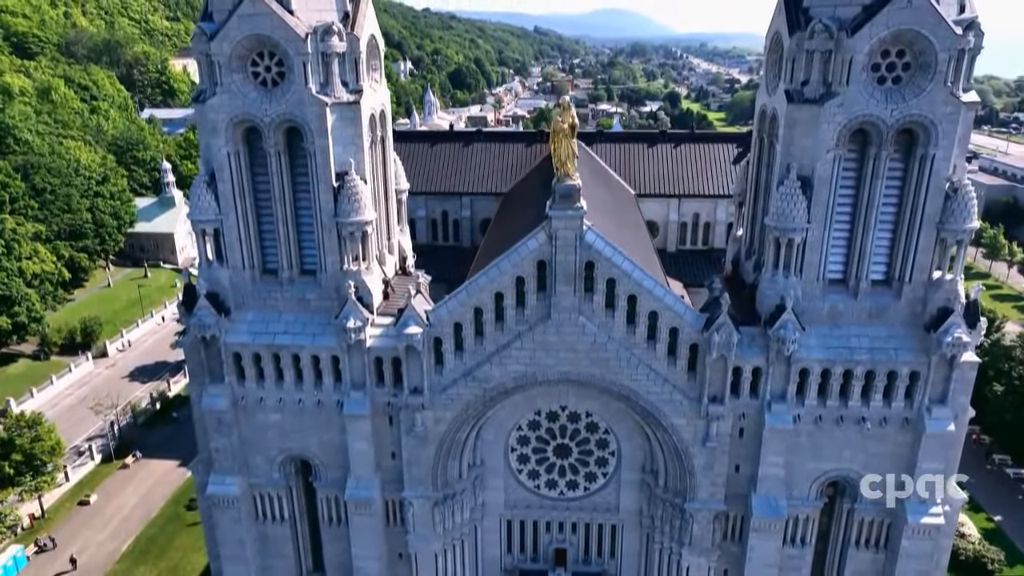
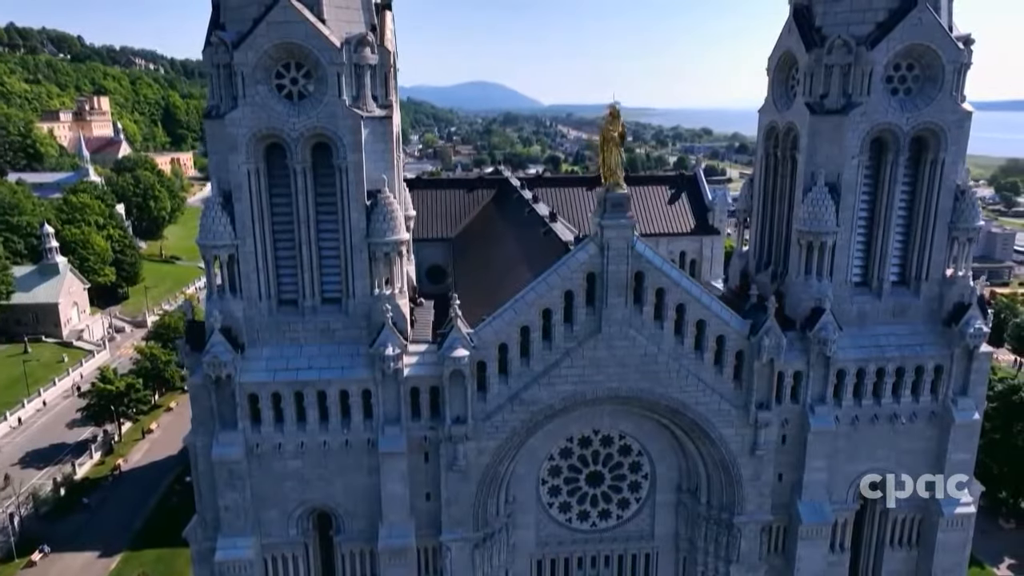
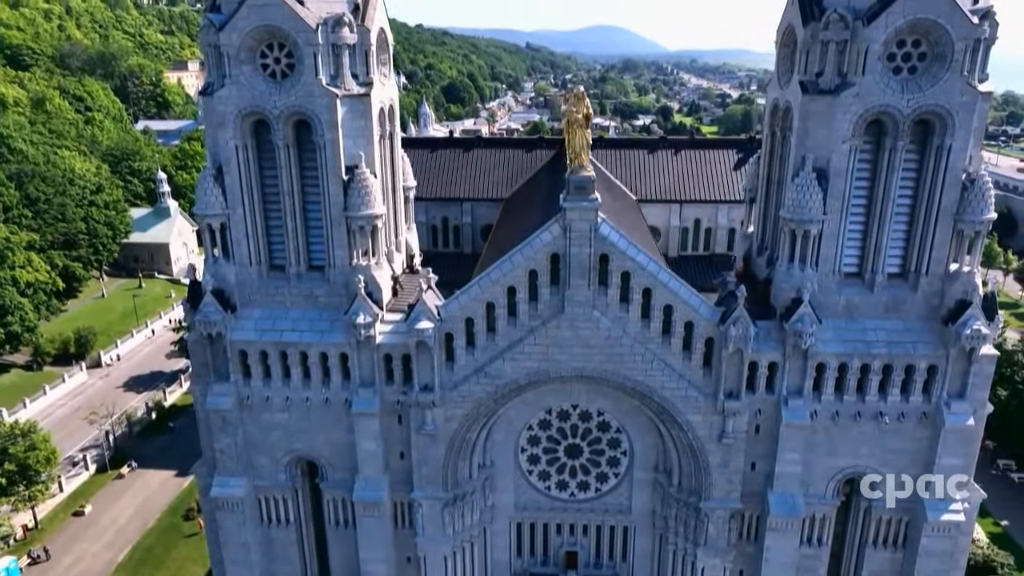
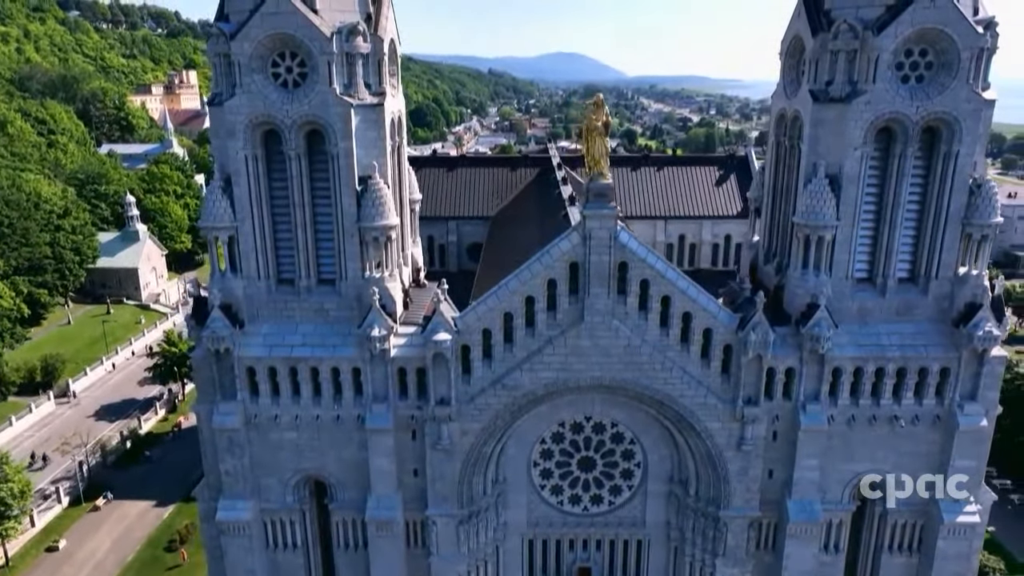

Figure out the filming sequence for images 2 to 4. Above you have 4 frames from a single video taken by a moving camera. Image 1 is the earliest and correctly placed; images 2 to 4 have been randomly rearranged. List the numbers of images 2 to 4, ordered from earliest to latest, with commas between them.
3, 4, 2
